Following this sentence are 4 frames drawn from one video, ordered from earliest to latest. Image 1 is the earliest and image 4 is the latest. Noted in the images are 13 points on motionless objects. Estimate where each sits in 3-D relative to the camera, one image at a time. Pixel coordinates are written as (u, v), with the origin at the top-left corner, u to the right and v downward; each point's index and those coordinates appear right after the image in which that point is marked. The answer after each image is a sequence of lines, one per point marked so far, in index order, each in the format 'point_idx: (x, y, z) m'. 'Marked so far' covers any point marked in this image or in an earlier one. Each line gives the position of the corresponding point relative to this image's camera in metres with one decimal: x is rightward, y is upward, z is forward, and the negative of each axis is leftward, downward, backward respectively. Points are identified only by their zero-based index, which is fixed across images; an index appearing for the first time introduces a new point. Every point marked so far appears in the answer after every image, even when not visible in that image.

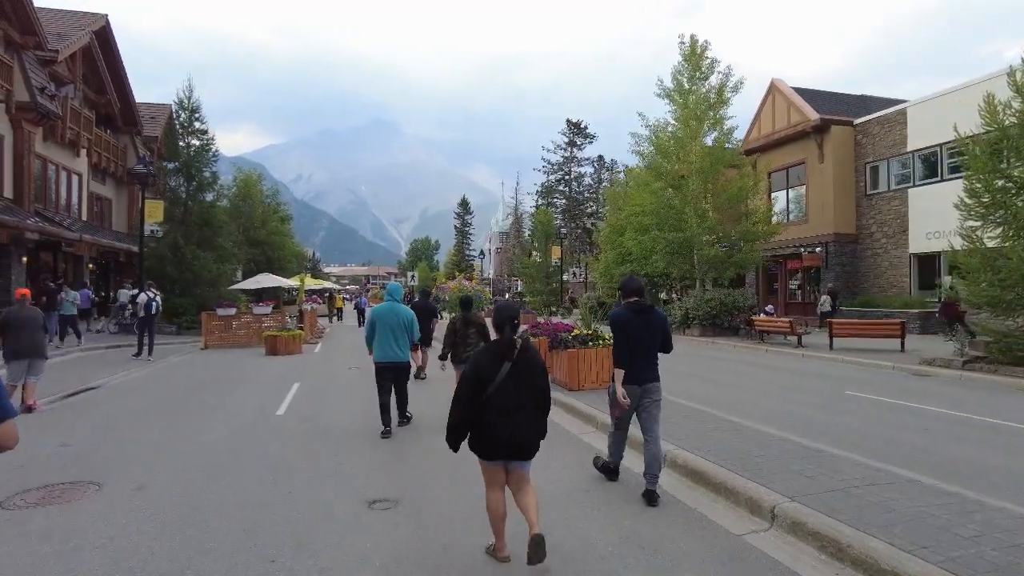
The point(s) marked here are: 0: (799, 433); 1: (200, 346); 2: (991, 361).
0: (+4.1, -2.1, +9.3) m
1: (-9.5, -1.8, +19.8) m
2: (+9.4, -1.4, +12.8) m
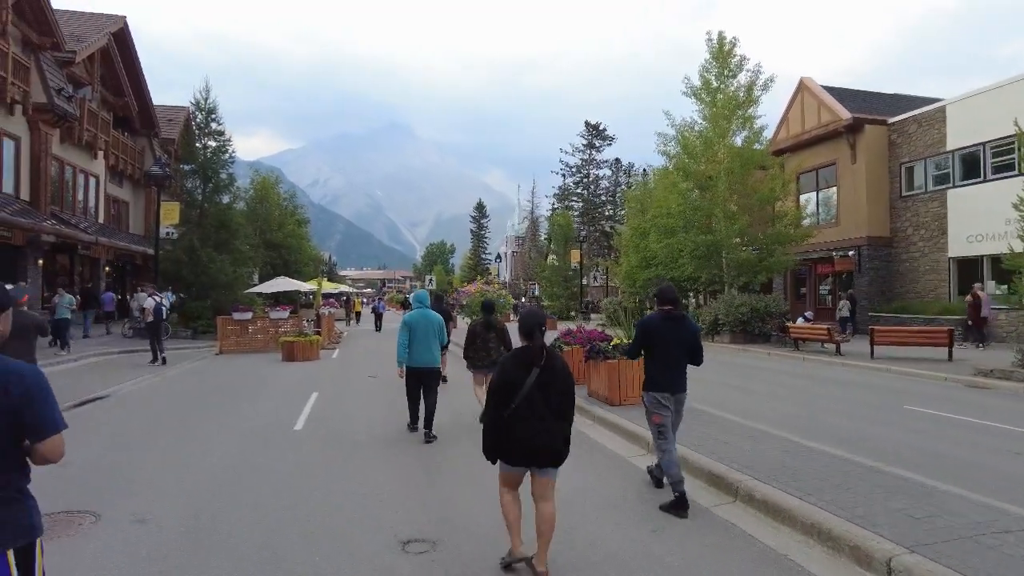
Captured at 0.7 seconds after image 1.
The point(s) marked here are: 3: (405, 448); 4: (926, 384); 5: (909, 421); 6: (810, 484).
0: (+4.6, -2.2, +8.6) m
1: (-8.8, -1.9, +19.3) m
2: (+9.9, -1.5, +11.9) m
3: (-1.7, -2.4, +10.1) m
4: (+8.6, -2.0, +13.5) m
5: (+6.6, -2.2, +10.8) m
6: (+2.7, -1.7, +5.9) m
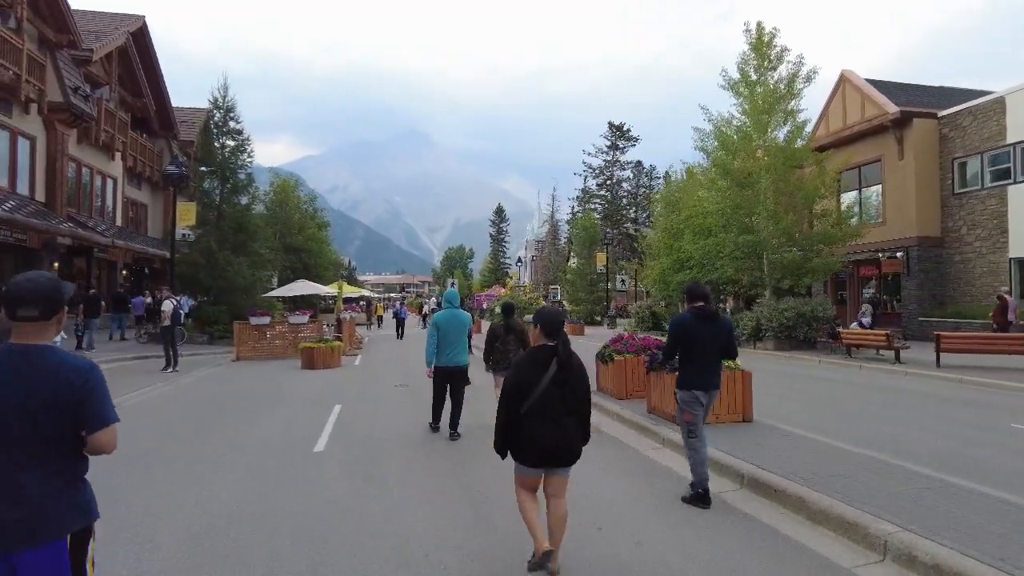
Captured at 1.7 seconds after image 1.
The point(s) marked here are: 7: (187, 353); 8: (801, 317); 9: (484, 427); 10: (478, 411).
0: (+5.1, -2.2, +7.4) m
1: (-8.0, -2.0, +18.5) m
2: (+10.6, -1.6, +10.6) m
3: (-1.1, -2.4, +9.1) m
4: (+9.3, -2.1, +12.2) m
5: (+7.2, -2.2, +9.6) m
6: (+3.2, -1.7, +4.7) m
7: (-9.7, -1.9, +19.5) m
8: (+8.5, -0.9, +19.1) m
9: (-0.5, -2.4, +11.3) m
10: (-0.7, -2.4, +12.5) m
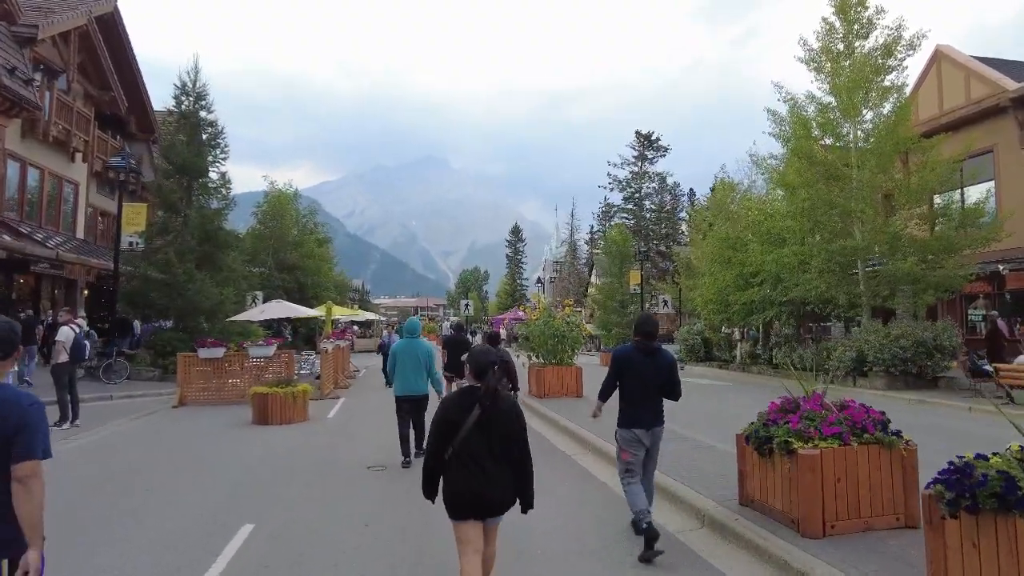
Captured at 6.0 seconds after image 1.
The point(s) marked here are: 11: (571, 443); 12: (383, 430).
0: (+5.6, -2.2, +2.9) m
1: (-7.3, -2.5, +14.3) m
2: (+11.1, -1.7, +5.9) m
3: (-0.6, -2.5, +4.7) m
4: (+9.9, -2.3, +7.6) m
5: (+7.7, -2.3, +5.0) m
6: (+3.6, -1.7, +0.3) m
7: (-9.0, -2.4, +15.3) m
8: (+9.2, -1.3, +14.5) m
9: (0.0, -2.6, +6.8) m
10: (-0.1, -2.6, +8.1) m
11: (+0.9, -2.4, +10.2) m
12: (-2.3, -2.7, +11.3) m
